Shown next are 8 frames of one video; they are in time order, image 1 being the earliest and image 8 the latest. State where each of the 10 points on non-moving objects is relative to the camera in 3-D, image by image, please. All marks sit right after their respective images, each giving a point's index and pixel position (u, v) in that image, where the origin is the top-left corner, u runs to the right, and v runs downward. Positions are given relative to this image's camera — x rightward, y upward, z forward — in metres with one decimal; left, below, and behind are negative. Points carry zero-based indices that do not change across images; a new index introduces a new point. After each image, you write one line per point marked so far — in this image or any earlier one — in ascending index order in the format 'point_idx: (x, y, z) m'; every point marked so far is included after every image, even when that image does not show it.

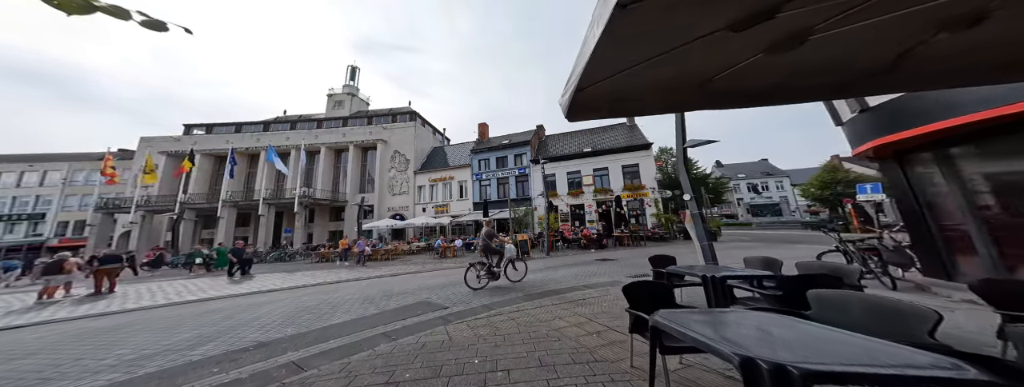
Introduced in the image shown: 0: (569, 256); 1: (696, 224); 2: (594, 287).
0: (+3.4, -3.8, +15.9) m
1: (+6.8, -1.2, +9.6) m
2: (+2.4, -2.7, +7.6) m
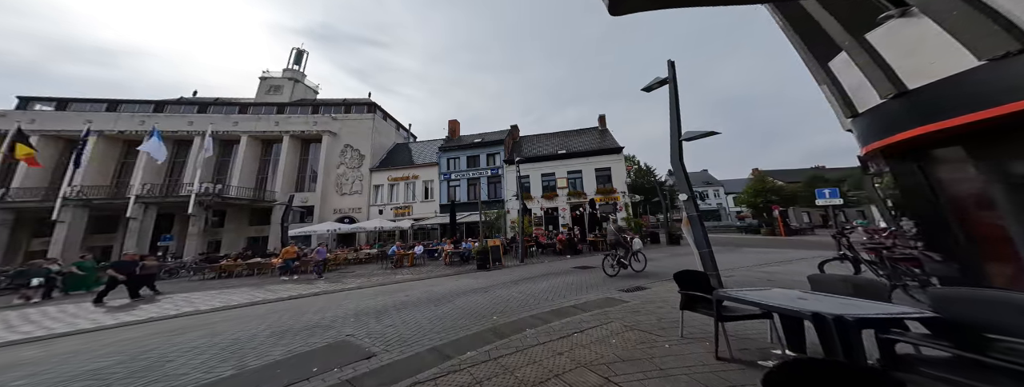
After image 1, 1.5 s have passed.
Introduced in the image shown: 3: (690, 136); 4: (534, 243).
0: (+1.8, -3.8, +14.3) m
1: (+5.9, -1.1, +8.4) m
2: (+1.7, -2.6, +5.9) m
3: (+6.0, +1.9, +8.7) m
4: (+1.5, -3.5, +18.5) m
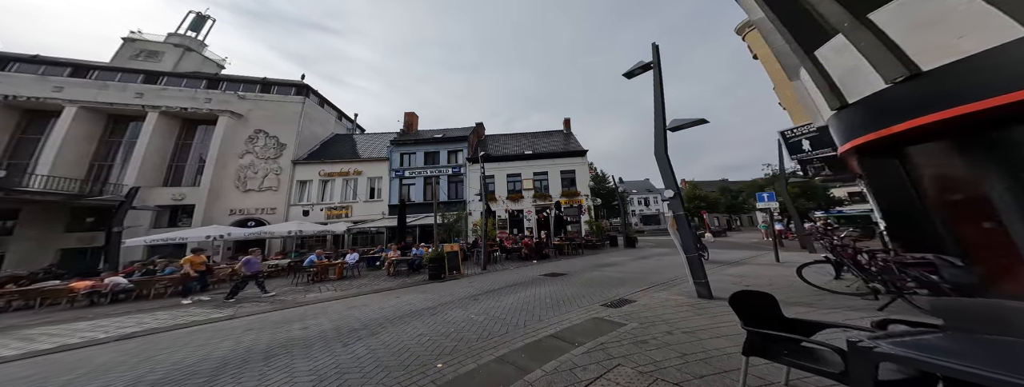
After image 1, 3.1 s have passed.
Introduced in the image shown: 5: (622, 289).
0: (-0.2, -3.7, +12.4) m
1: (+4.8, -1.0, +7.3) m
2: (+1.0, -2.3, +4.2) m
3: (+4.9, +2.1, +7.7) m
4: (-1.1, -3.5, +16.5) m
5: (+3.4, -2.9, +7.9) m
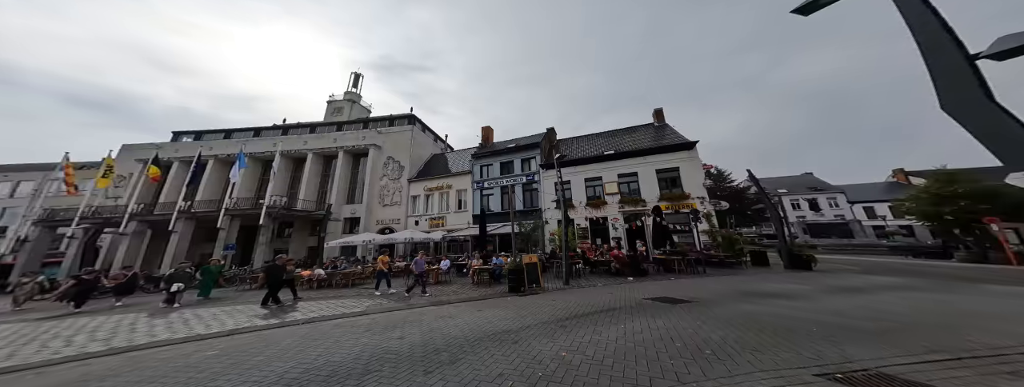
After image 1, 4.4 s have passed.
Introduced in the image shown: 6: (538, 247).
0: (+4.7, -3.7, +10.0) m
1: (+6.9, -0.6, +3.3) m
2: (+2.2, -2.1, +2.1) m
3: (+7.1, +2.4, +3.8) m
4: (+5.6, -3.7, +14.1) m
5: (+6.0, -2.6, +4.4) m
6: (+3.4, -3.5, +16.8) m
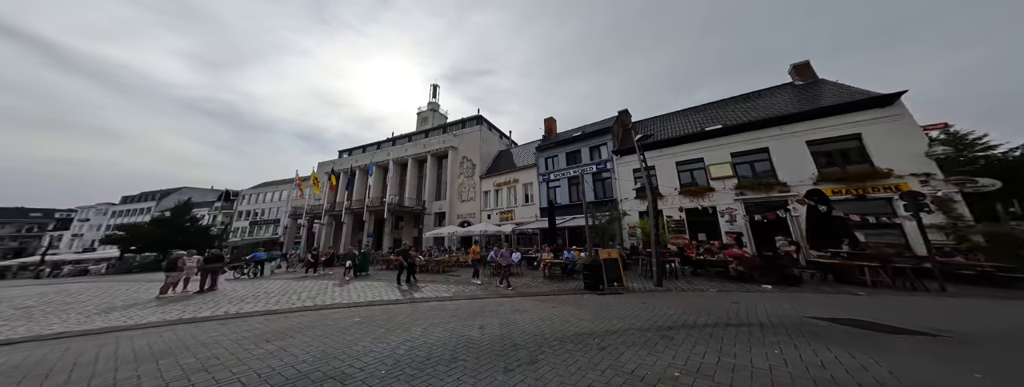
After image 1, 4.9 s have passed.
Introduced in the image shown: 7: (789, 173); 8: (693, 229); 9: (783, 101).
0: (+7.1, -3.3, +8.4) m
1: (+7.7, -0.3, +1.4) m
2: (+2.9, -1.9, +1.2) m
3: (+7.9, +2.8, +1.7) m
4: (+8.9, -3.1, +12.2) m
5: (+7.1, -2.3, +2.7) m
6: (+7.5, -2.8, +15.3) m
7: (+17.9, +1.3, +15.7) m
8: (+14.3, -2.5, +17.5) m
9: (+20.6, +6.9, +18.1) m
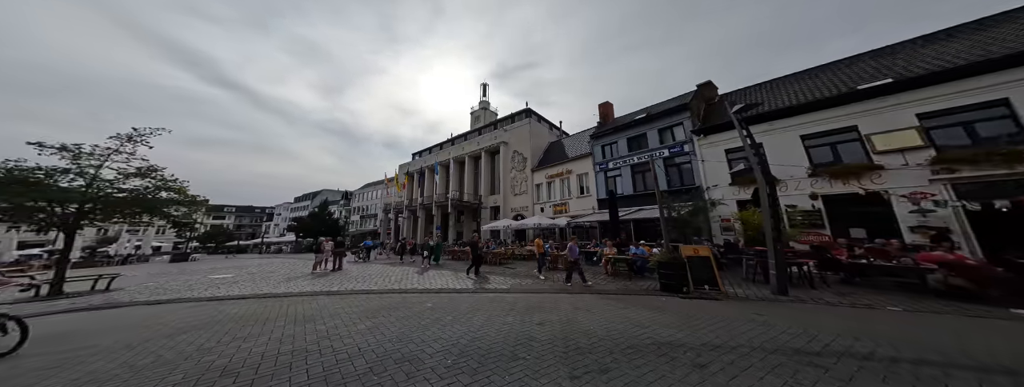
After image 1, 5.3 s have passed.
0: (+8.9, -2.9, +6.7) m
1: (+8.1, -0.1, -0.4) m
2: (+3.4, -1.8, +0.3) m
3: (+8.3, +3.0, -0.2) m
4: (+11.3, -2.6, +10.1) m
5: (+7.8, -2.1, +1.0) m
6: (+10.4, -2.2, +13.4) m
7: (+20.6, +2.0, +11.8) m
8: (+17.5, -1.7, +14.3) m
9: (+23.7, +7.7, +13.5) m
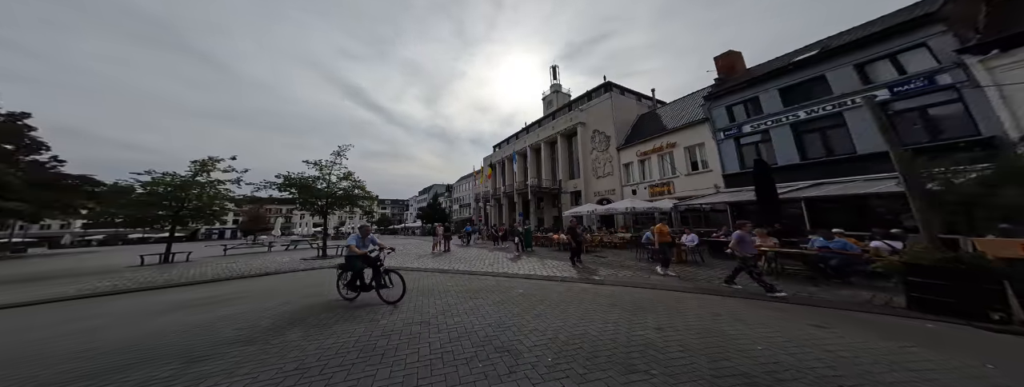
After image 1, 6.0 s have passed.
0: (+11.1, -2.1, +3.0) m
1: (+8.3, +0.2, -3.7) m
2: (+4.0, -1.6, -1.6) m
3: (+8.4, +3.3, -3.7) m
4: (+14.3, -1.5, +5.7) m
5: (+8.4, -1.7, -2.1) m
6: (+14.4, -1.0, +9.1) m
7: (+23.6, +3.4, +4.5) m
8: (+21.4, -0.2, +7.9) m
9: (+26.7, +9.3, +5.0) m
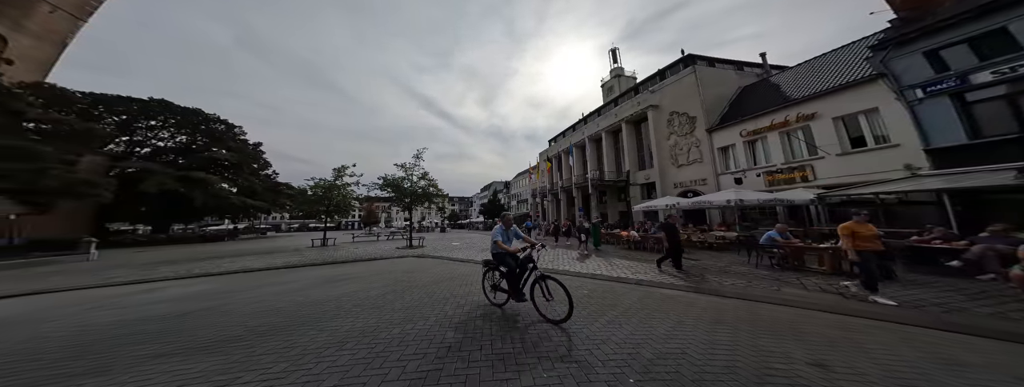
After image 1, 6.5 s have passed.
0: (+11.9, -1.8, -0.6) m
1: (+7.5, +0.4, -6.5) m
2: (+3.9, -1.4, -3.4) m
3: (+7.6, +3.5, -6.5) m
4: (+15.7, -1.1, +1.1) m
5: (+8.1, -1.5, -5.0) m
6: (+16.6, -0.6, +4.4) m
7: (+24.3, +3.9, -2.4) m
8: (+23.1, +0.2, +1.6) m
9: (+27.4, +9.8, -2.7) m
